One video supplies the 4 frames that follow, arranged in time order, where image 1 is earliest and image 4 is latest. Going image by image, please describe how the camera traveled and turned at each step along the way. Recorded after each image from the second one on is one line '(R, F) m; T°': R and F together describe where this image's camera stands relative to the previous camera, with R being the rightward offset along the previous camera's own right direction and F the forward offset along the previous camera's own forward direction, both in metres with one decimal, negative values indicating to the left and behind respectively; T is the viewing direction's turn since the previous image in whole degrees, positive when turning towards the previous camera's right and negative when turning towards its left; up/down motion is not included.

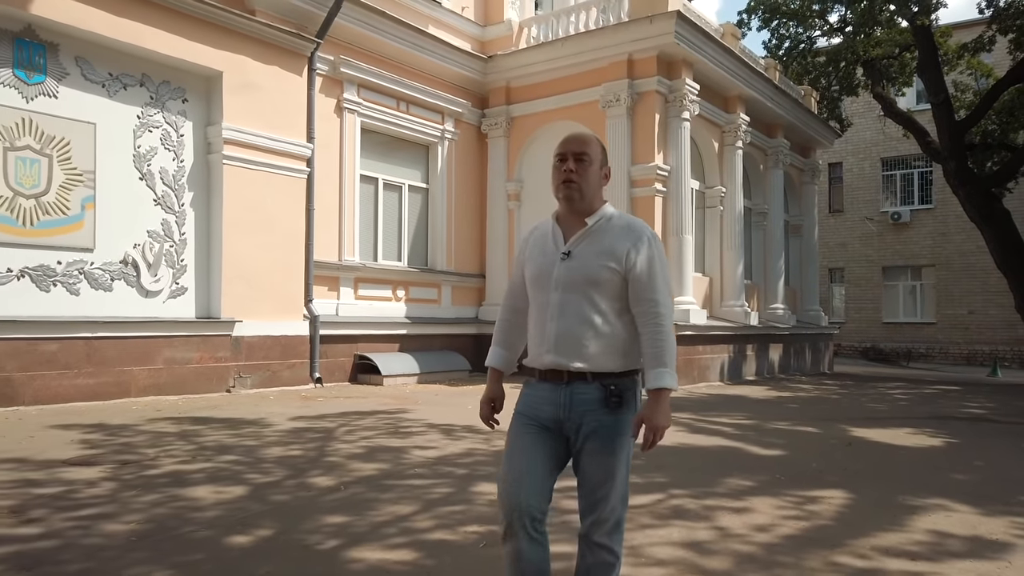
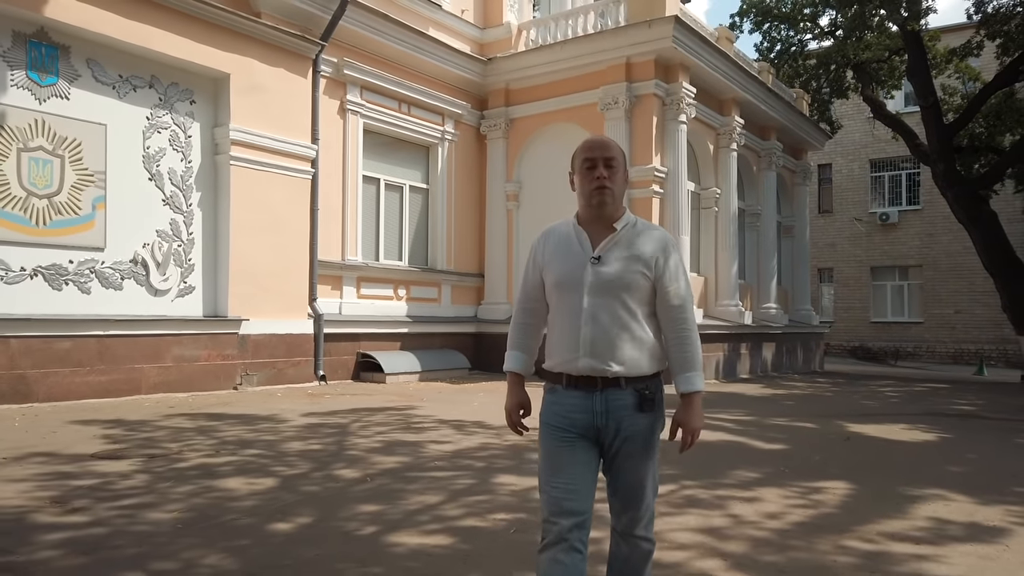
(-0.2, -0.2) m; +1°
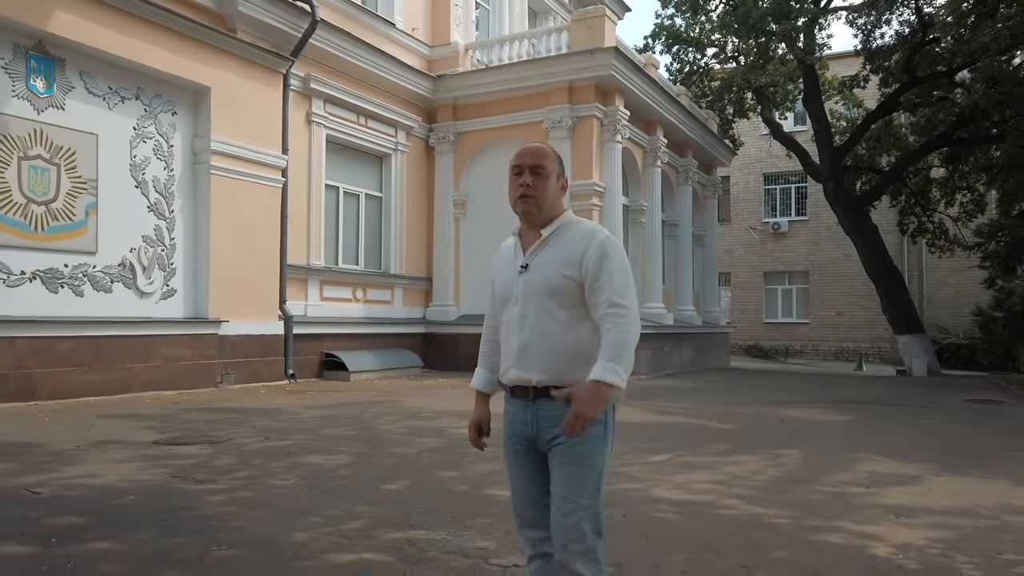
(-0.9, -0.9) m; +7°
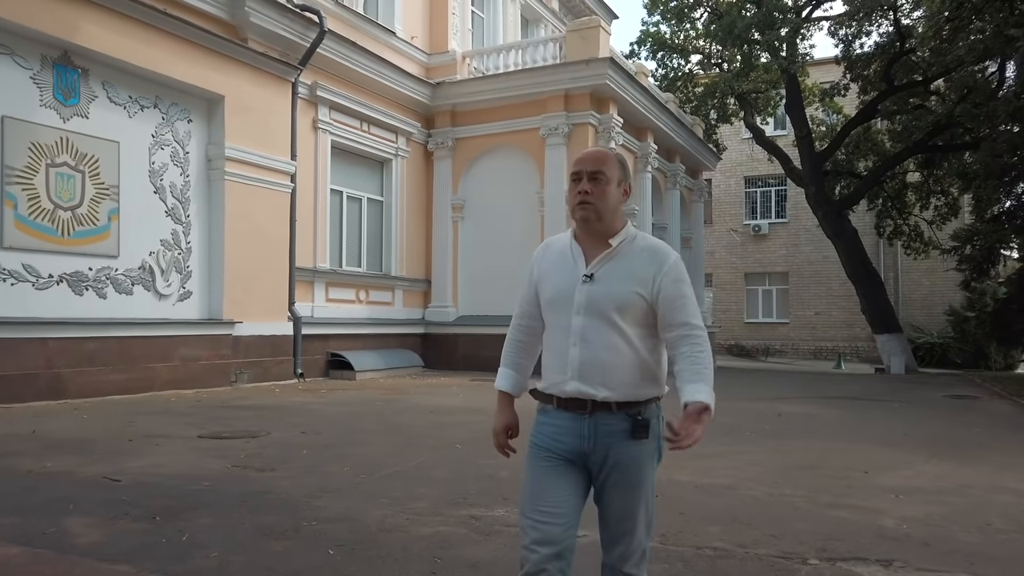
(-0.4, -0.4) m; +2°
